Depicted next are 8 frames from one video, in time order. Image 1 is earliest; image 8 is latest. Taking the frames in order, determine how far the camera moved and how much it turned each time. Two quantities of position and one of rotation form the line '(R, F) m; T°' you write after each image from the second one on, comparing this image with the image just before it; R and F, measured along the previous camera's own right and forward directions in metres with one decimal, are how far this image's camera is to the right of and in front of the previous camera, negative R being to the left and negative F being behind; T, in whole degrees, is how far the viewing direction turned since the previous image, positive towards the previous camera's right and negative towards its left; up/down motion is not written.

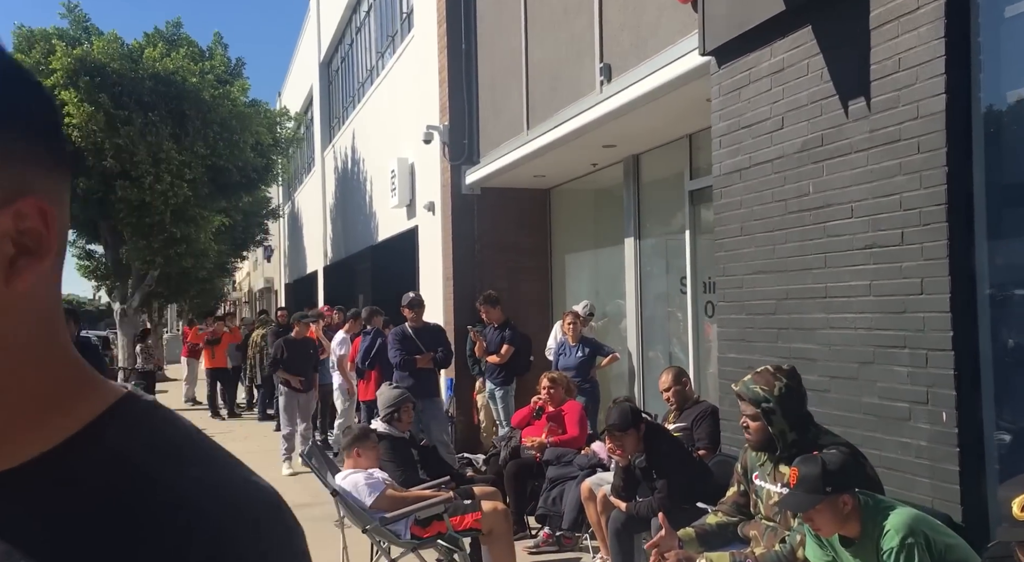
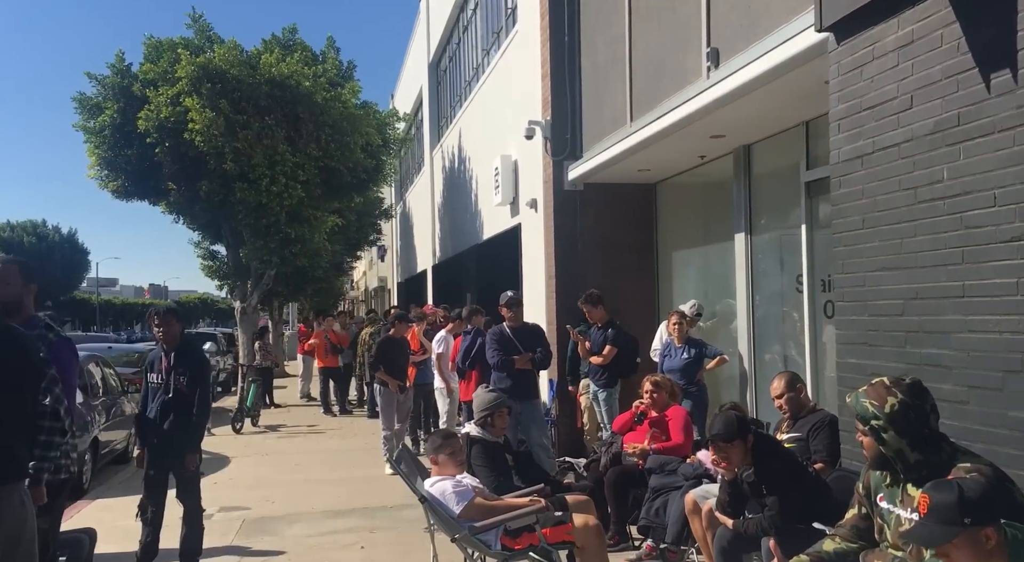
(+0.1, +0.2) m; -8°
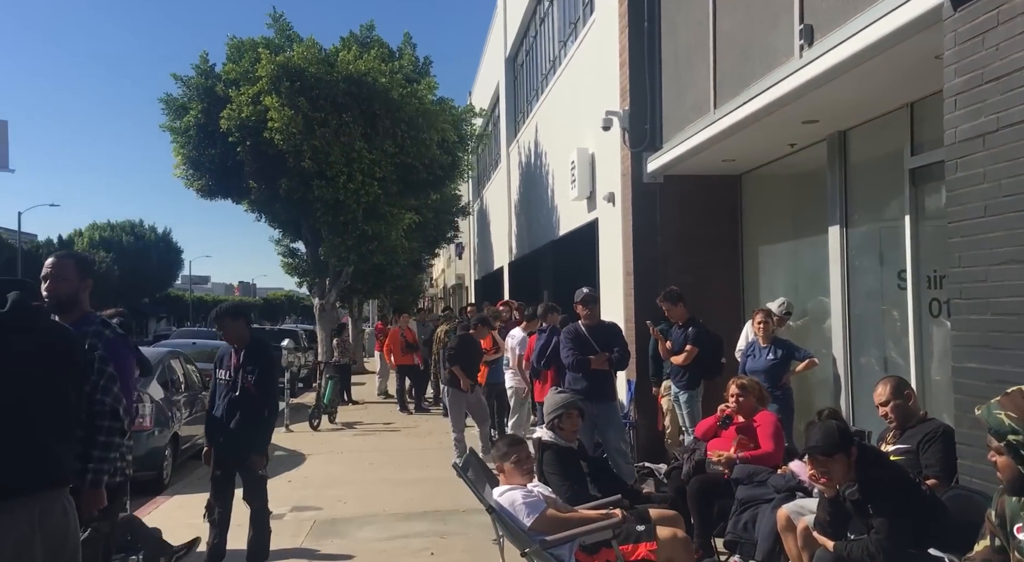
(0.0, +0.3) m; -5°
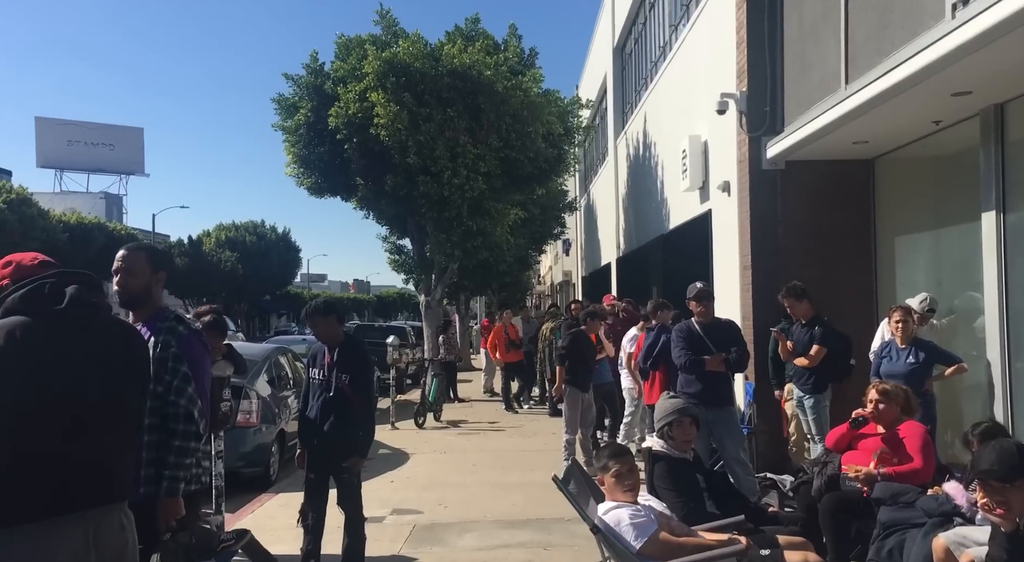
(0.0, +0.4) m; -7°
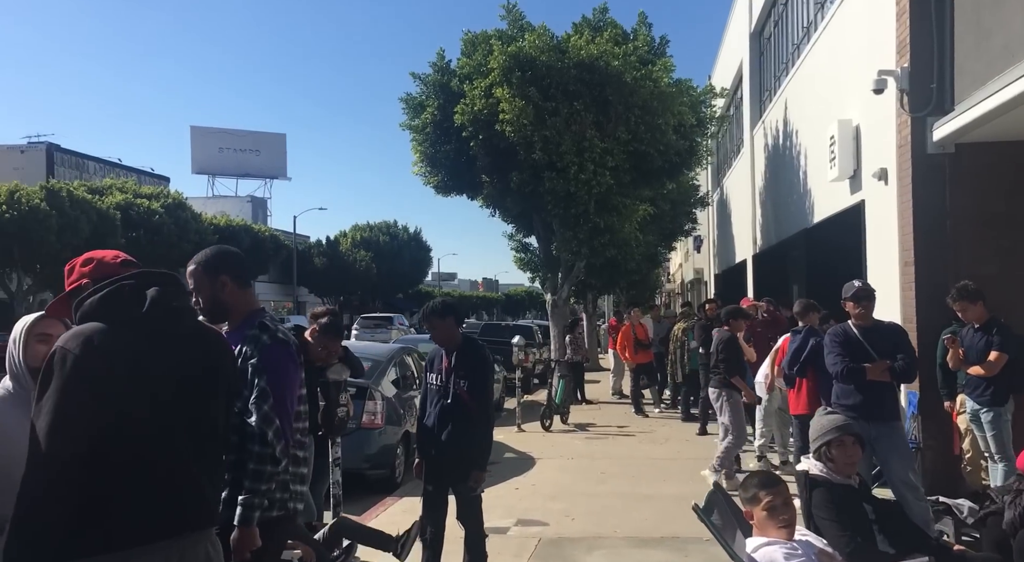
(0.0, +0.4) m; -9°
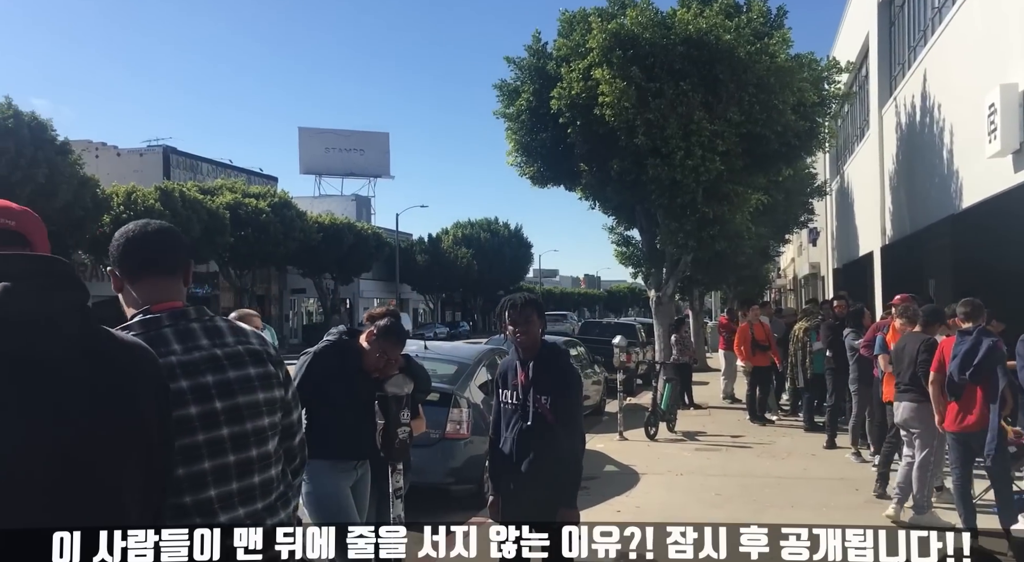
(0.0, +0.9) m; -7°
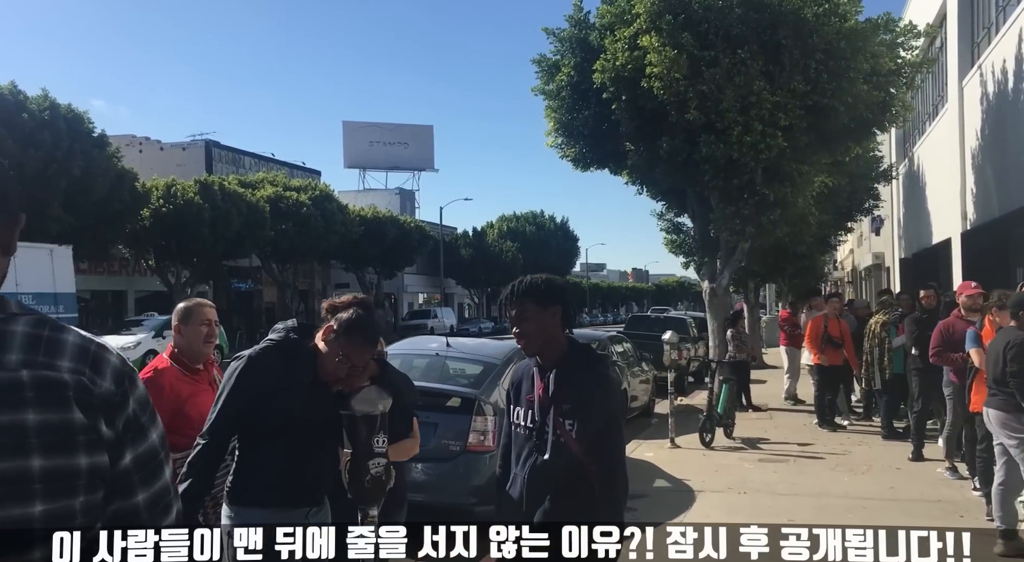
(+0.1, +1.1) m; -3°
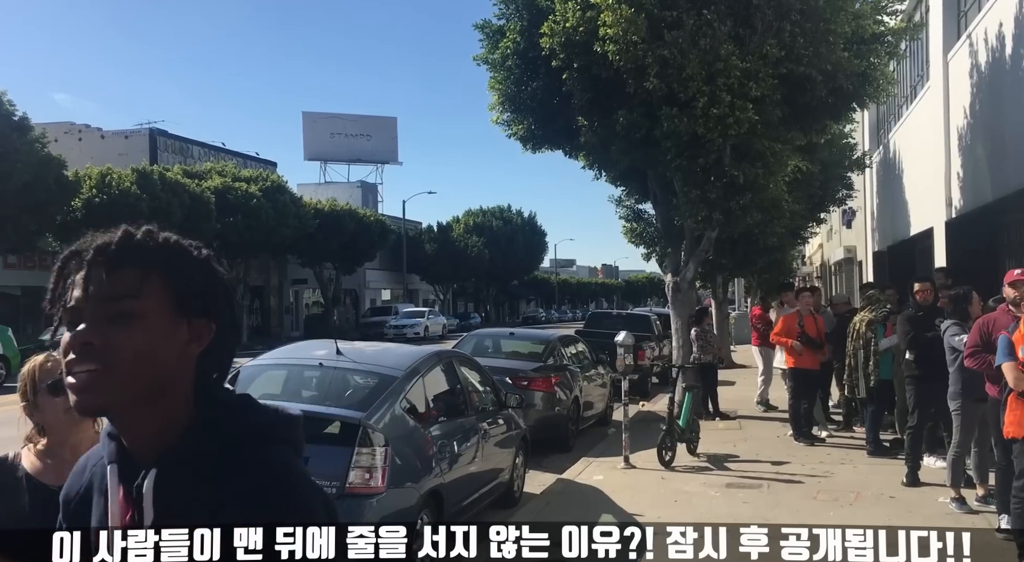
(+0.5, +1.5) m; +2°
